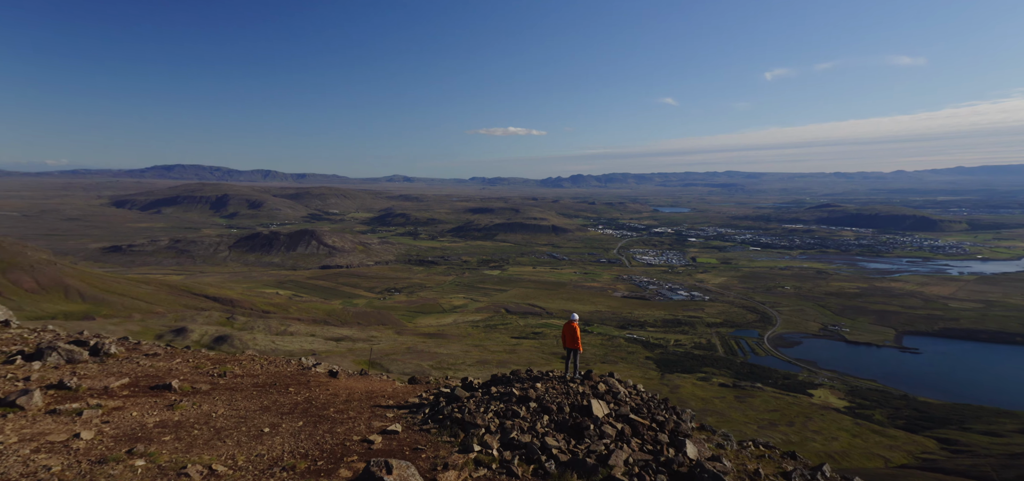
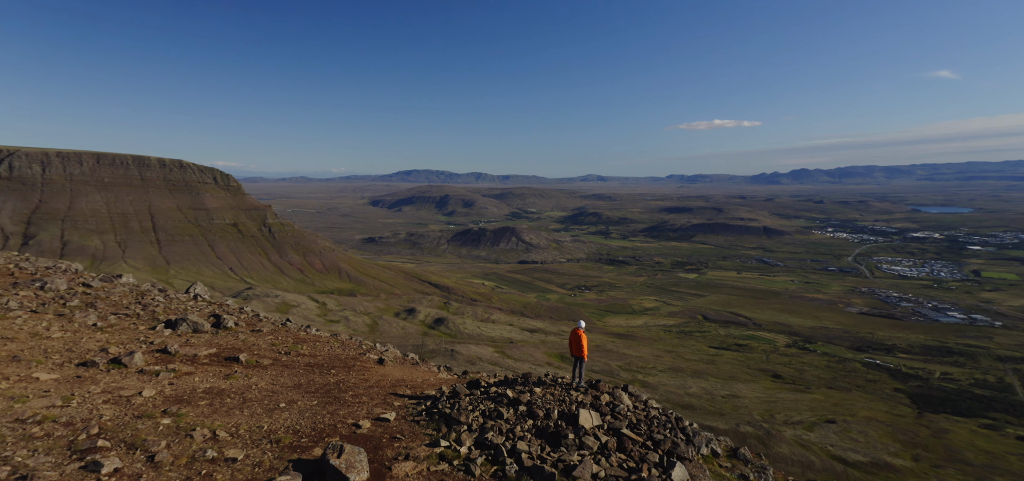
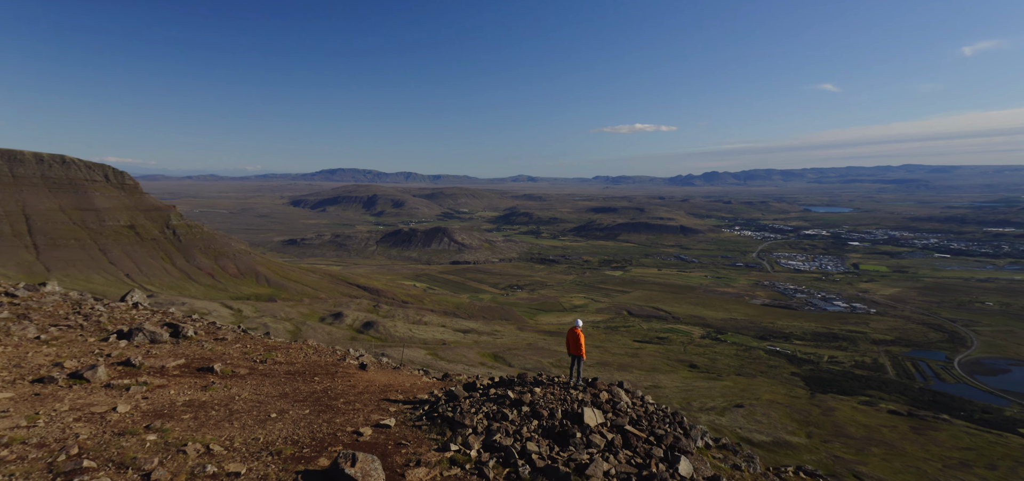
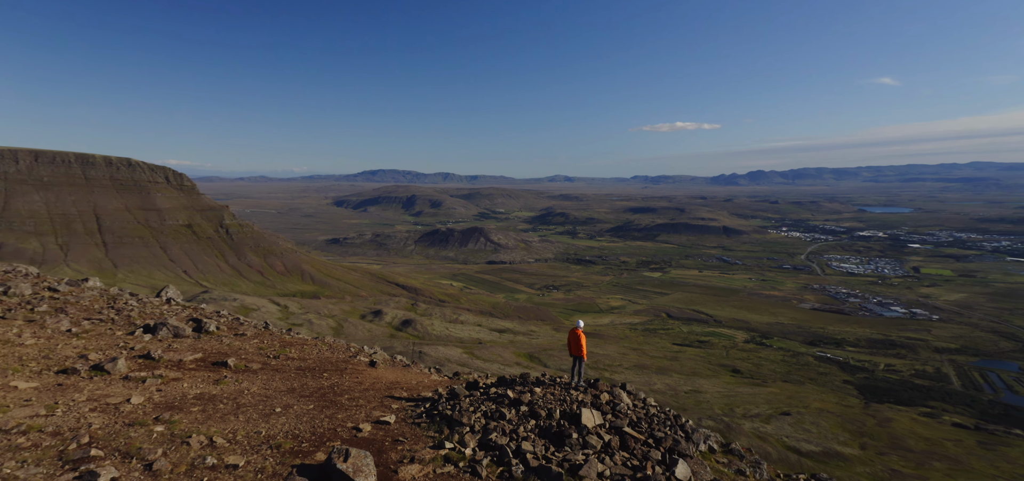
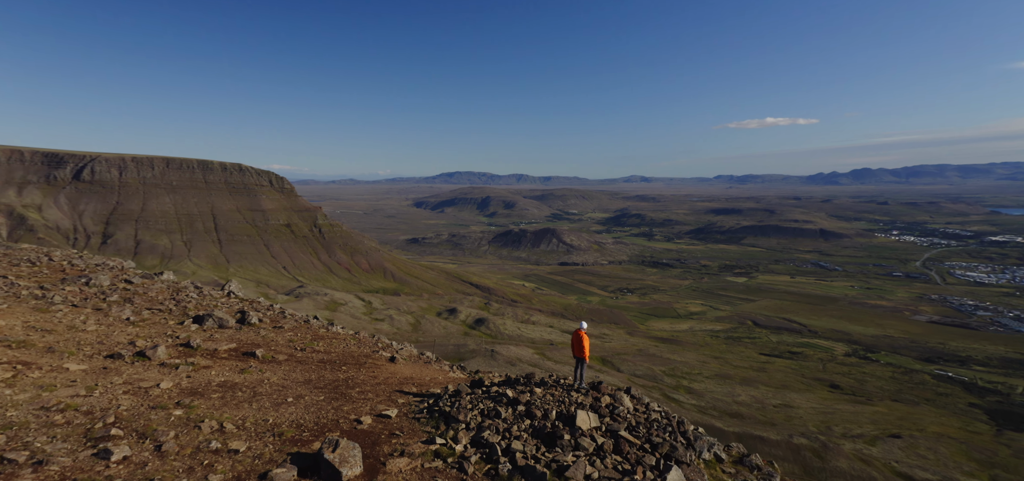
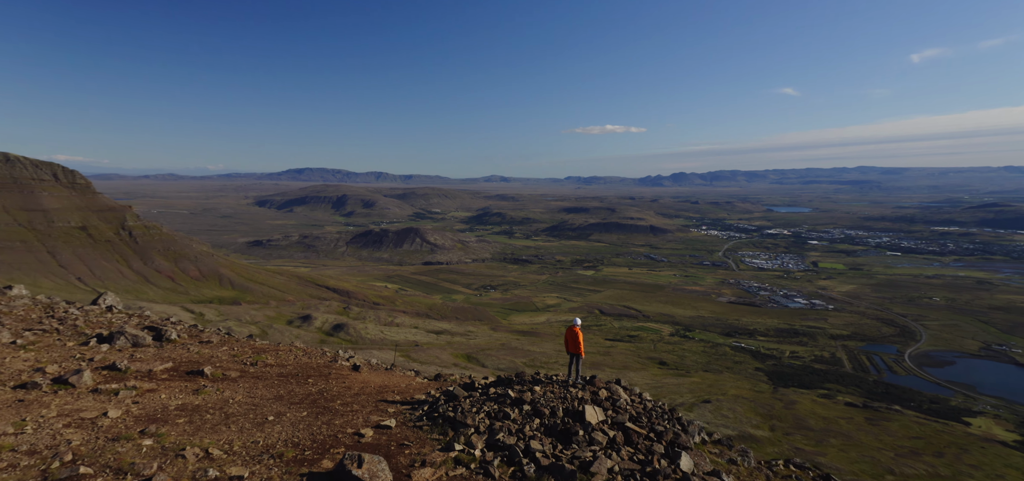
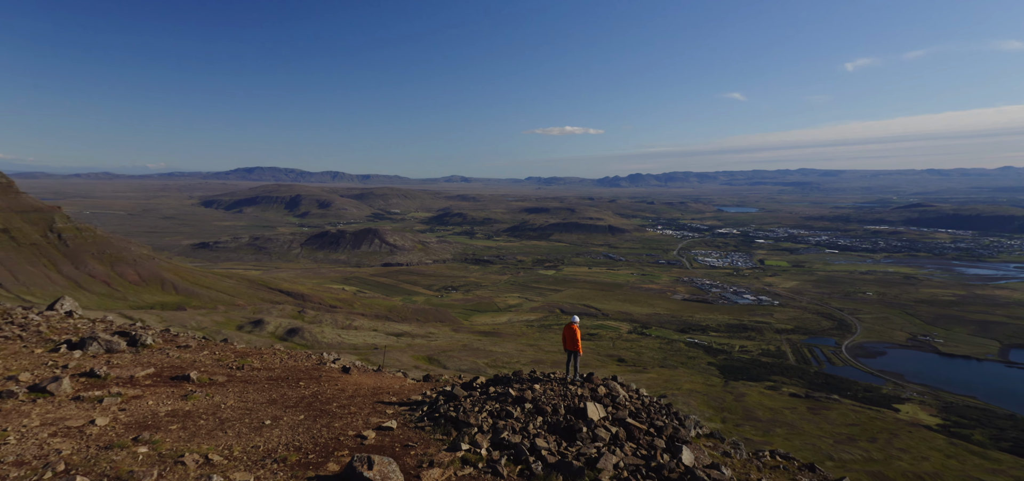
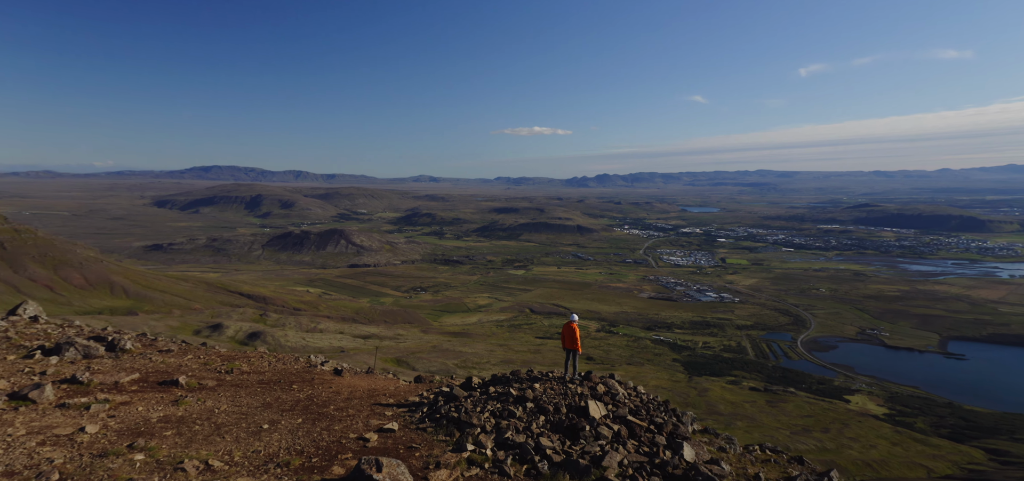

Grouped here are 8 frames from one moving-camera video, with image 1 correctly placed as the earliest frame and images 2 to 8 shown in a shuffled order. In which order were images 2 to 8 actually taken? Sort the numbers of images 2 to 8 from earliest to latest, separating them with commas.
8, 7, 6, 3, 4, 2, 5
